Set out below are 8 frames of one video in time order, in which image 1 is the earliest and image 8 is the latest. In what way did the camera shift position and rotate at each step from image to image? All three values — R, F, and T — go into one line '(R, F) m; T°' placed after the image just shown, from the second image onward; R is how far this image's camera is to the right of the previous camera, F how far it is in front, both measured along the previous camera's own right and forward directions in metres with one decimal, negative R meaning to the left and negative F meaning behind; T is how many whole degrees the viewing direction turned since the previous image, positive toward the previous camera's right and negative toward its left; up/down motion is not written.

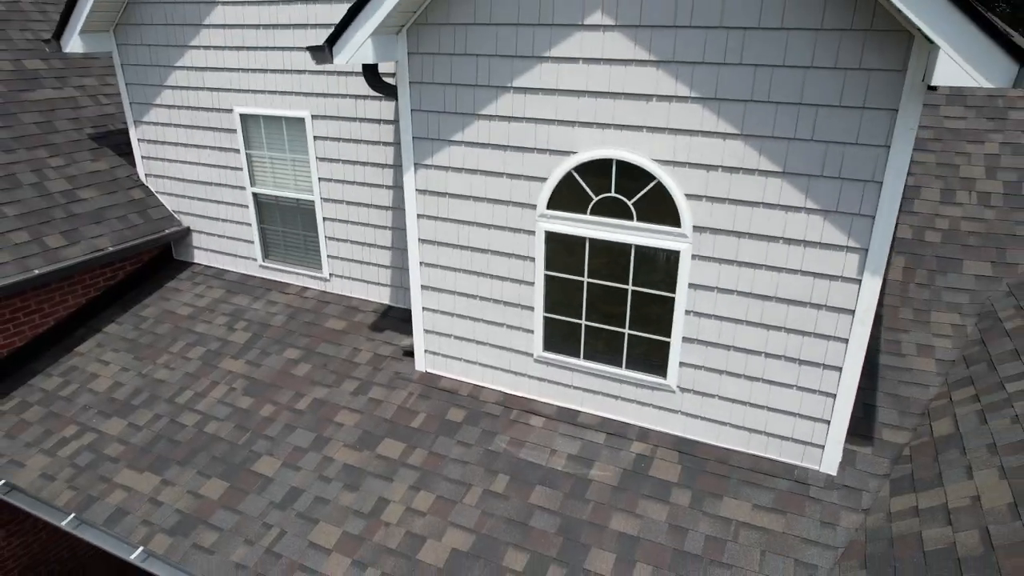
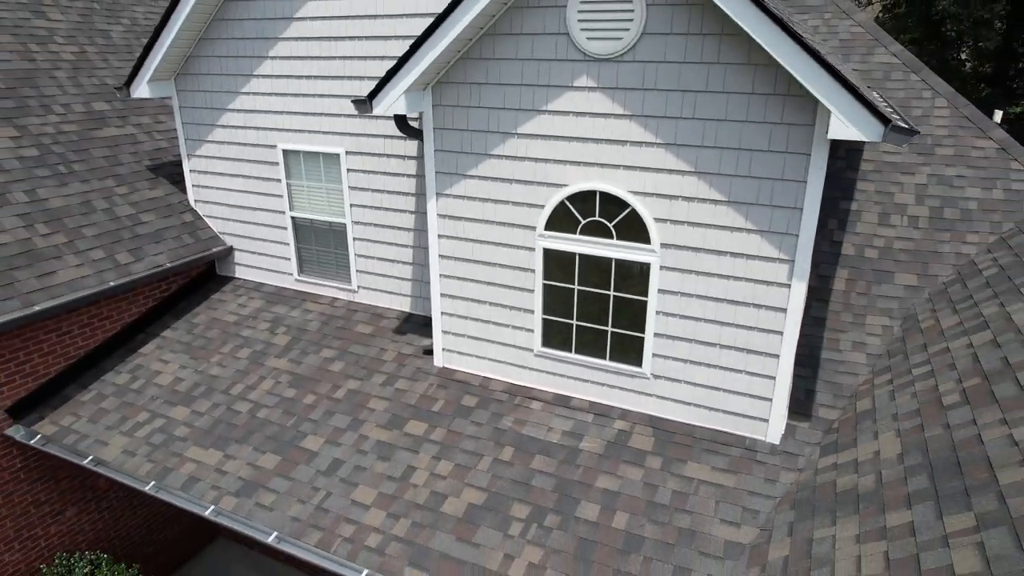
(-0.1, -1.1) m; 0°
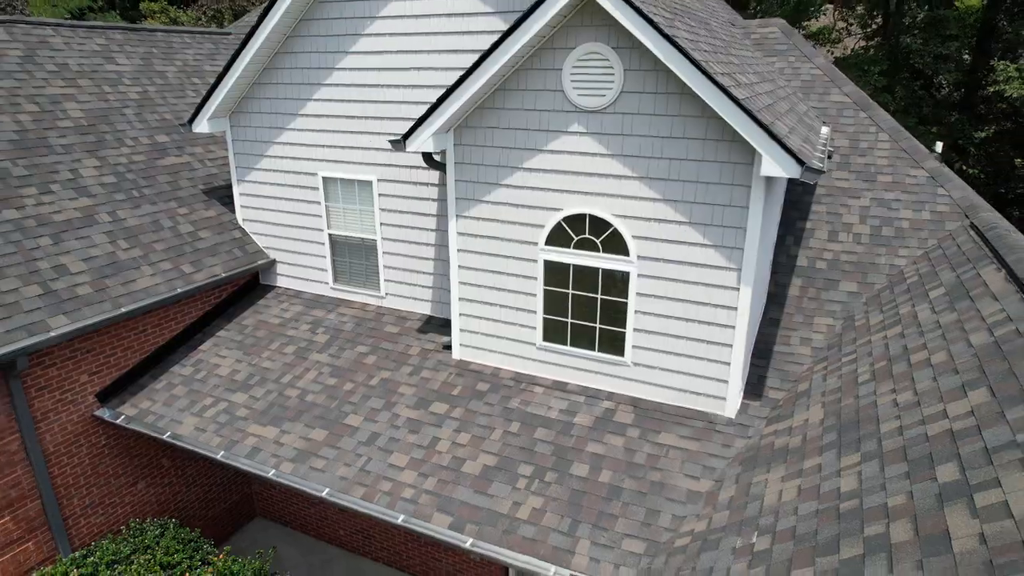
(-0.1, -1.3) m; 0°
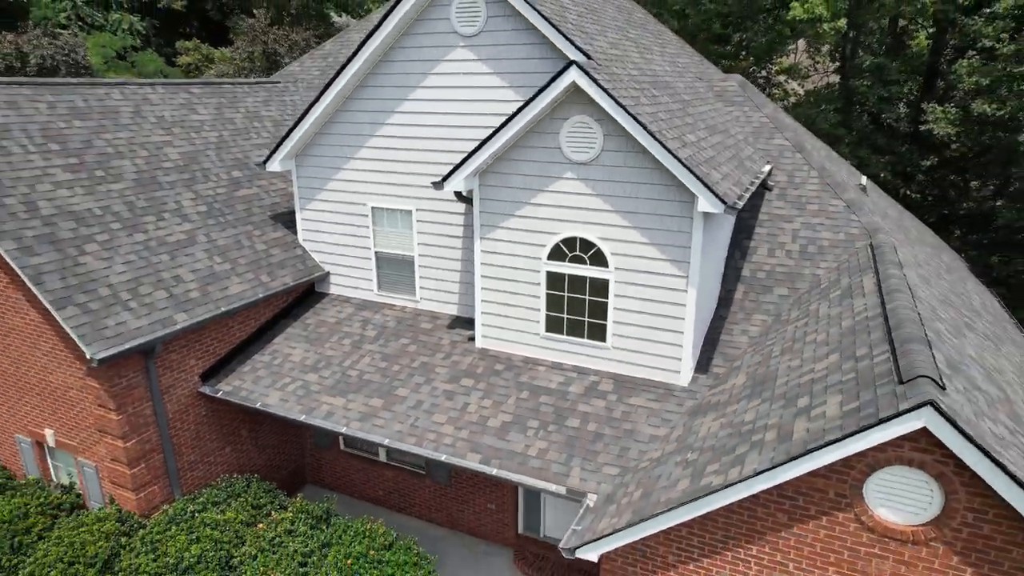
(-0.2, -2.4) m; 0°
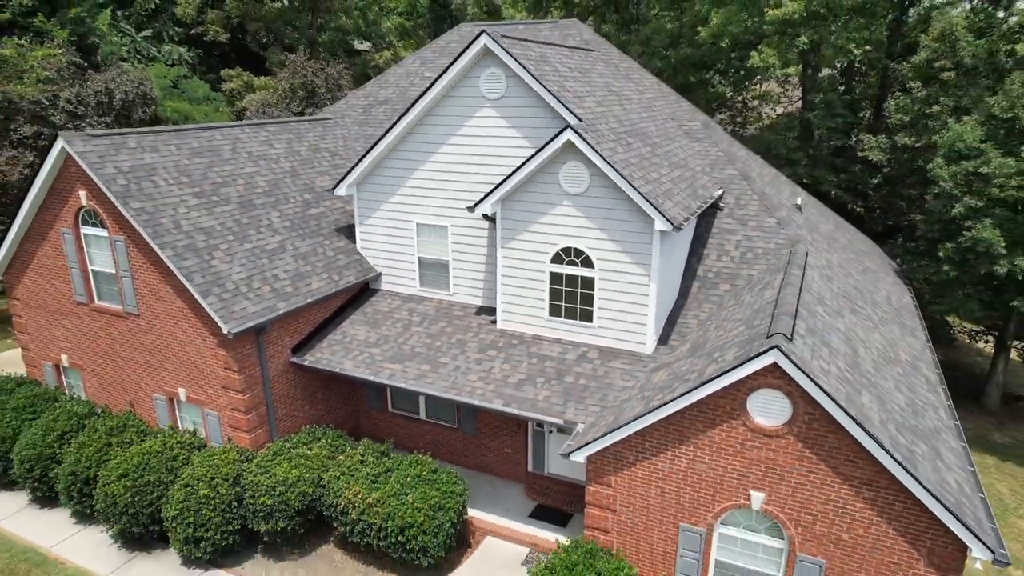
(-0.3, -3.5) m; 0°
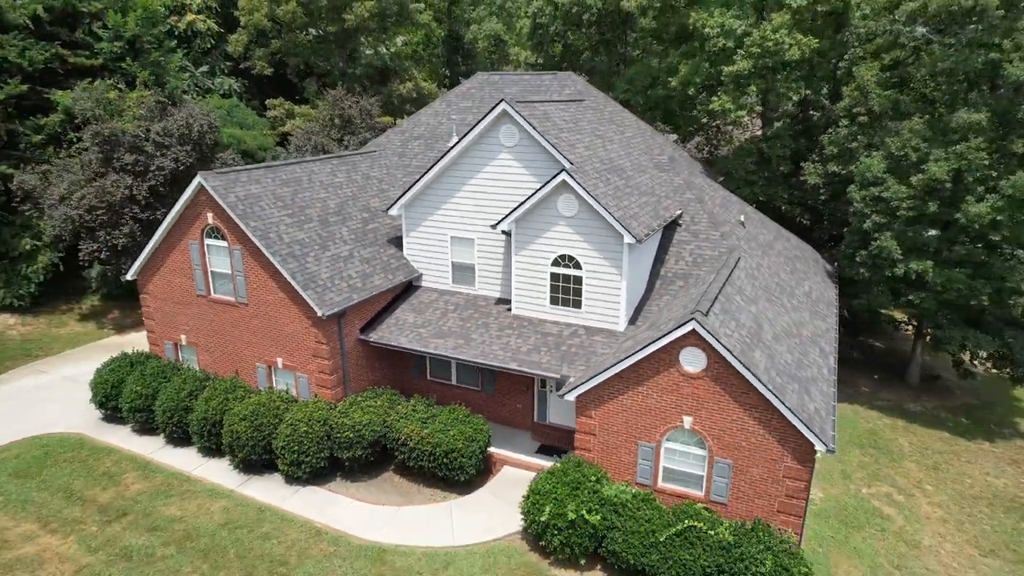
(-0.3, -4.8) m; 0°
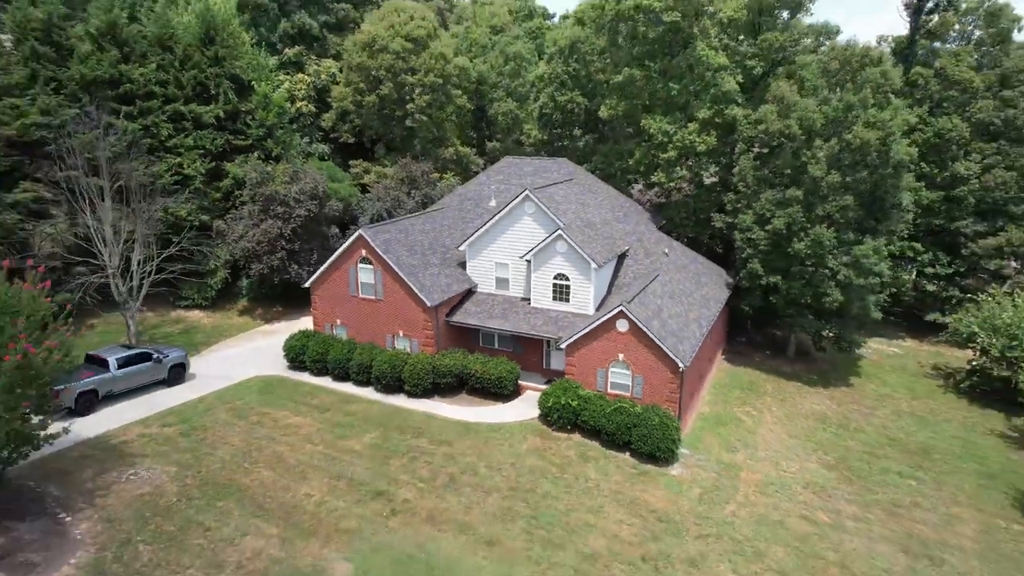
(-1.0, -14.1) m; 0°
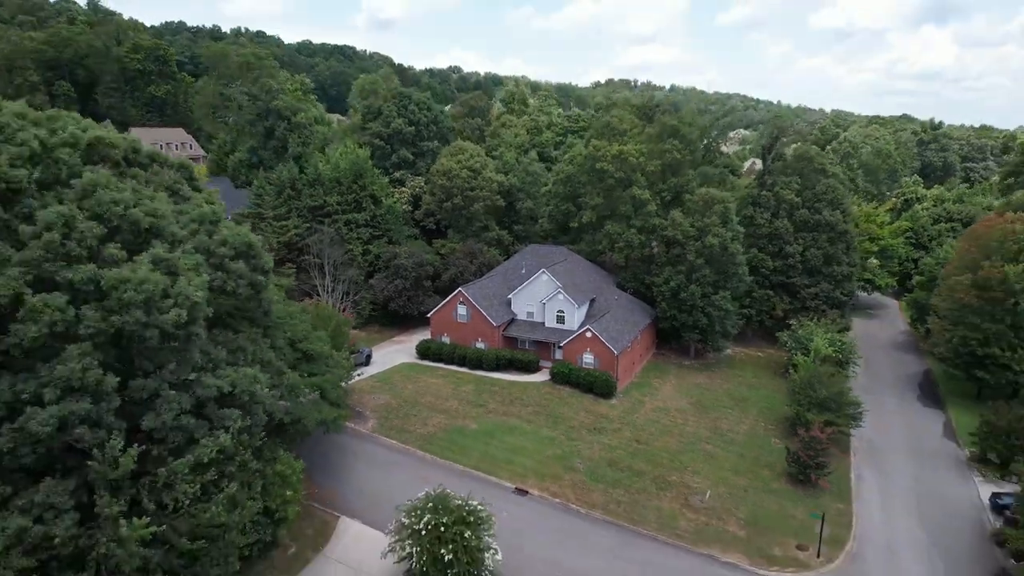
(-1.8, -30.6) m; -1°
